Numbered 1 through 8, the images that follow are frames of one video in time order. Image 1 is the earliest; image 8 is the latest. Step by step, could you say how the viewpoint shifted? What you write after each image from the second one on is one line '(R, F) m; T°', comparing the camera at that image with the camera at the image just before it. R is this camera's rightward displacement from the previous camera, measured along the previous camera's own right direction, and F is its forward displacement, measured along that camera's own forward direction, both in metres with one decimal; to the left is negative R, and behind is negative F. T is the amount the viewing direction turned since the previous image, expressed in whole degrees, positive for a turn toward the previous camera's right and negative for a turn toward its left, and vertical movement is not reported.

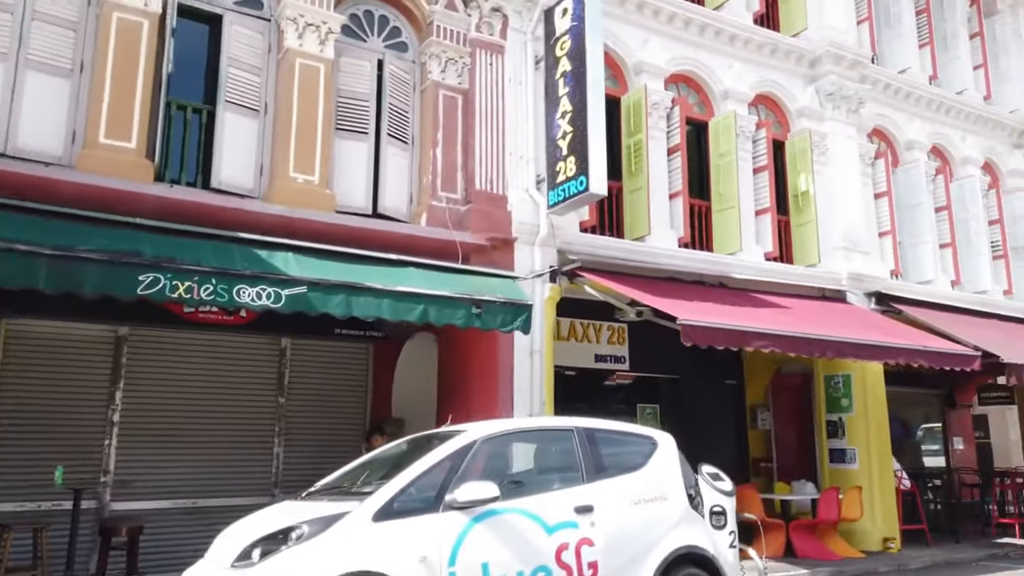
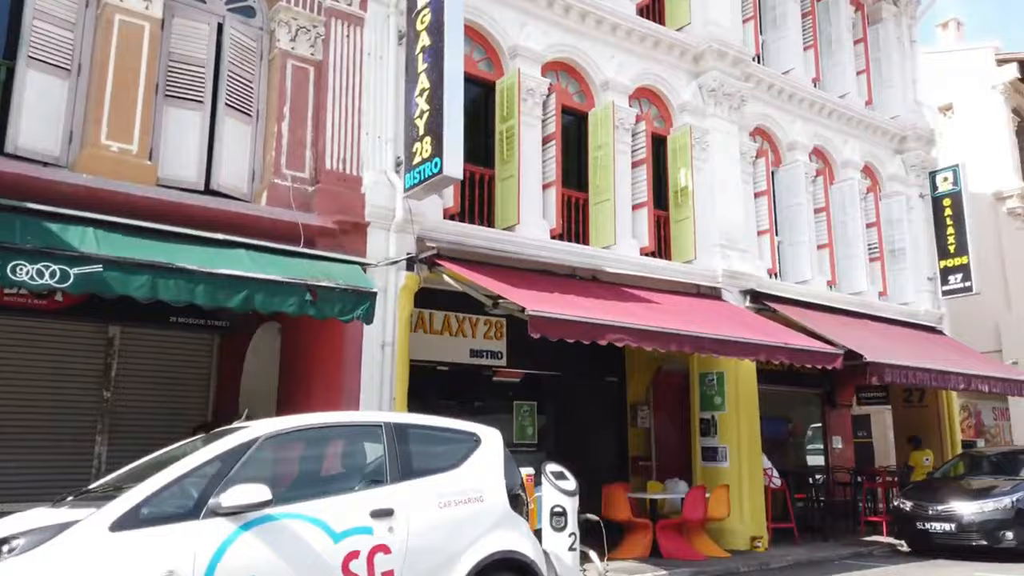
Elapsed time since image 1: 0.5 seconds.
(+0.9, +0.5) m; +6°
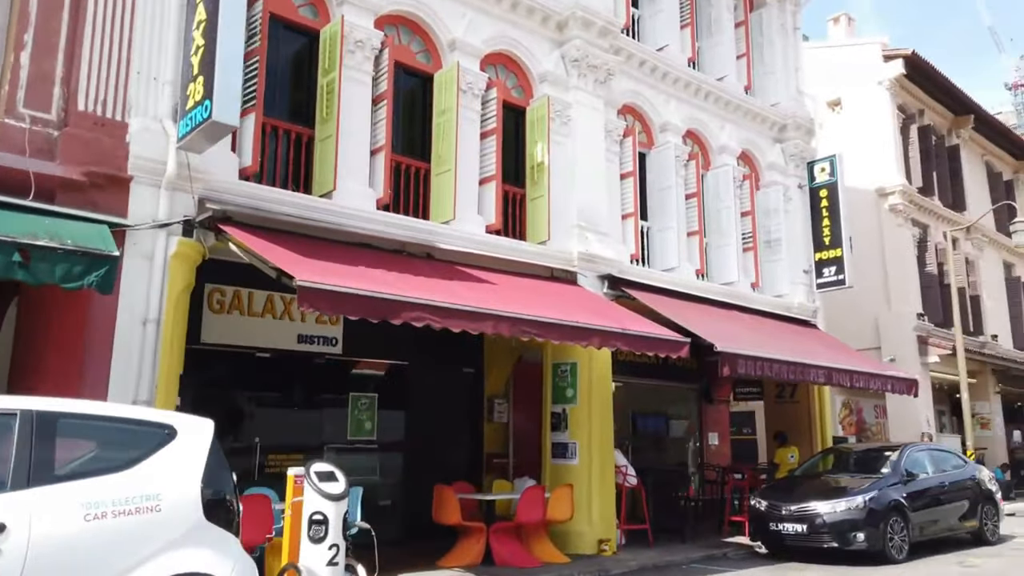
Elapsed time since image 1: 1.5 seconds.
(+1.4, +1.0) m; +5°
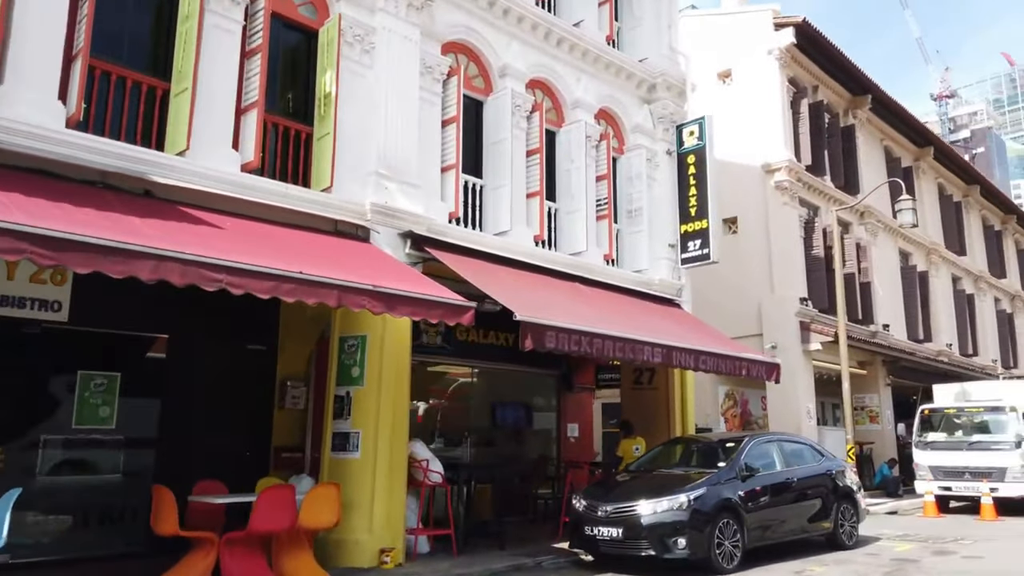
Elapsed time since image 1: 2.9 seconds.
(+2.1, +1.8) m; +4°
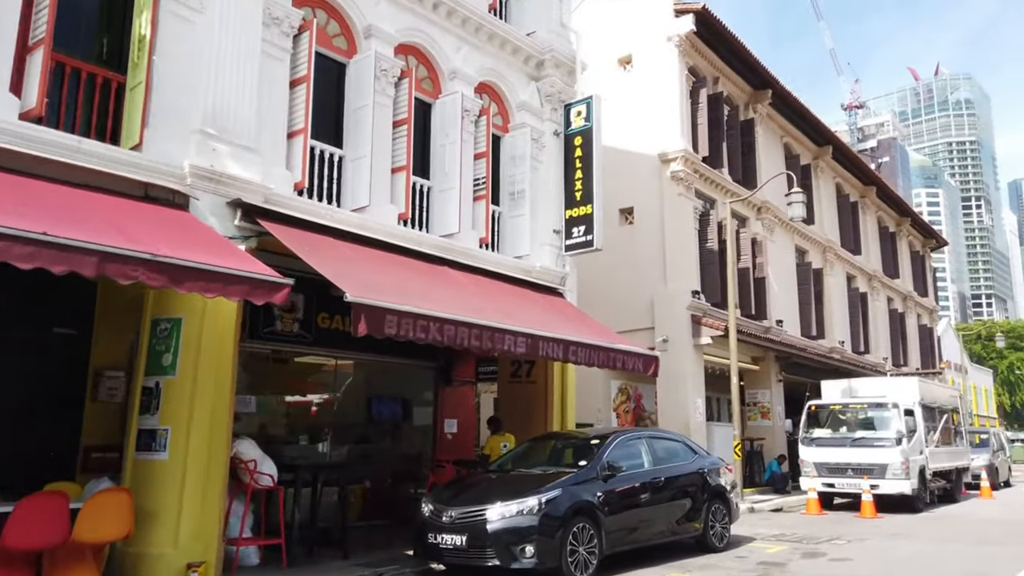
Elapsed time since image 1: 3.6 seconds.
(+0.9, +0.9) m; +6°
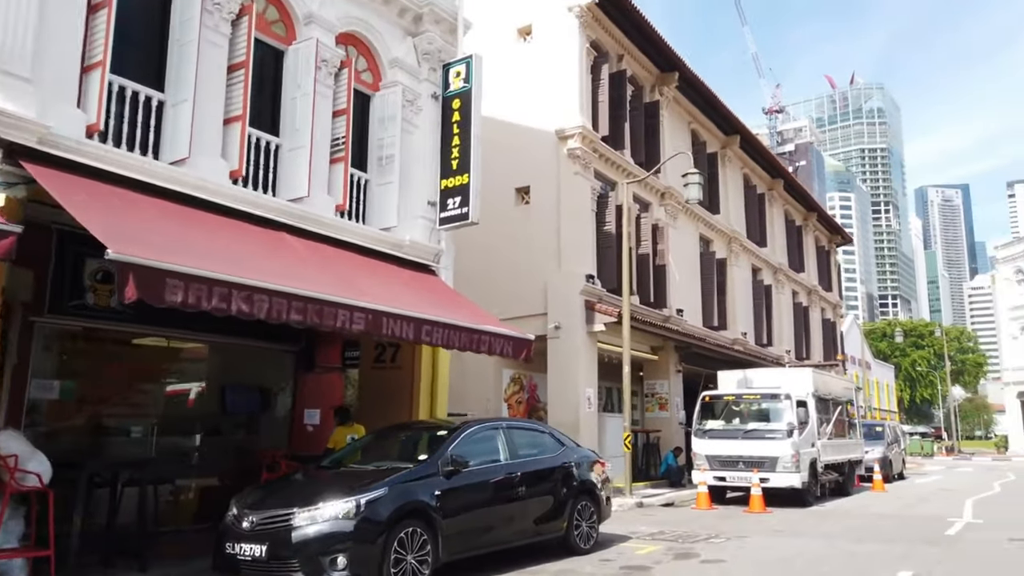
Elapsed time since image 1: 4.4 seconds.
(+1.0, +1.1) m; +5°
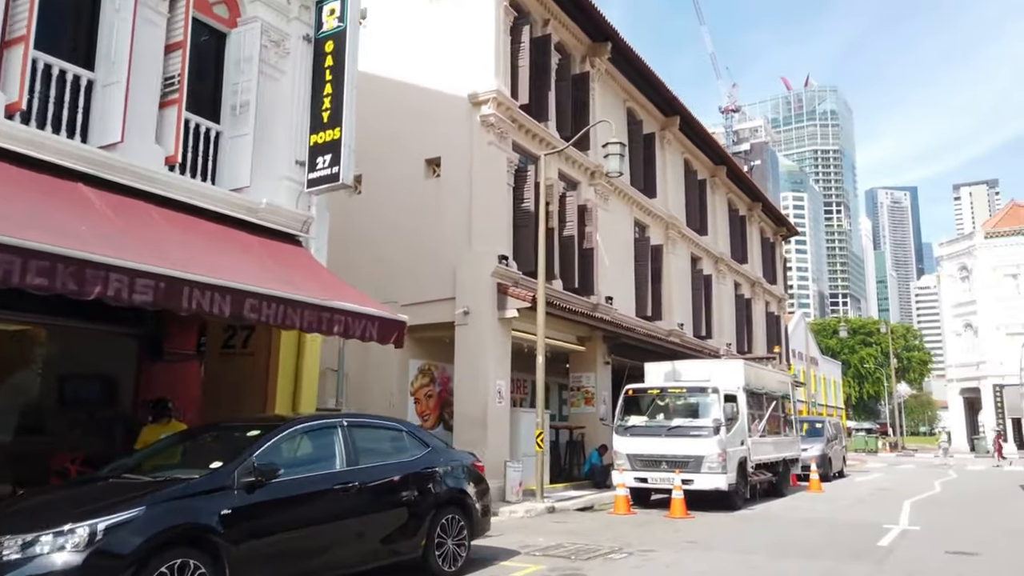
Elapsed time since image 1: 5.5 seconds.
(+1.1, +1.6) m; +3°
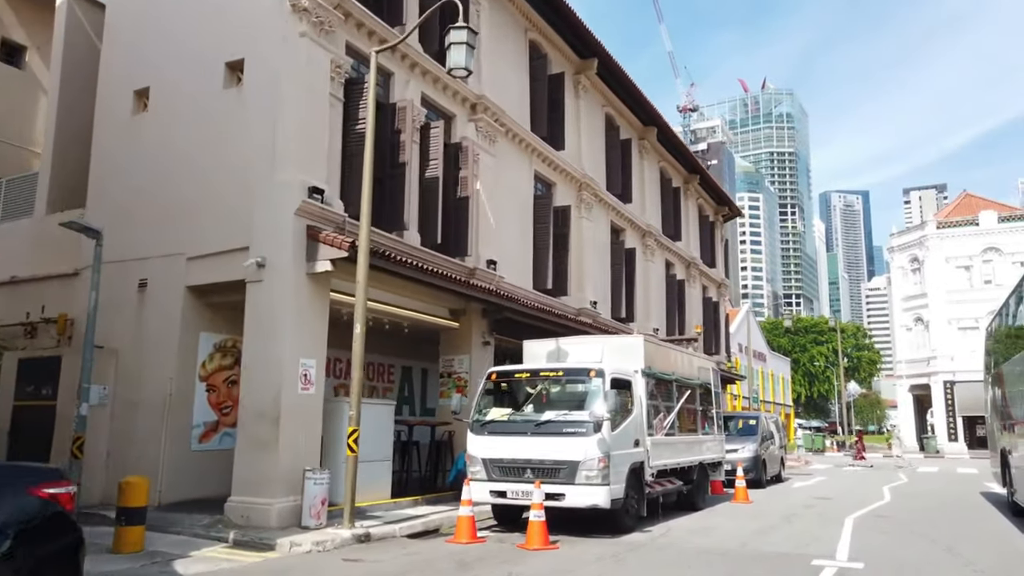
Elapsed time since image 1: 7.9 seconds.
(+2.1, +3.9) m; +3°
